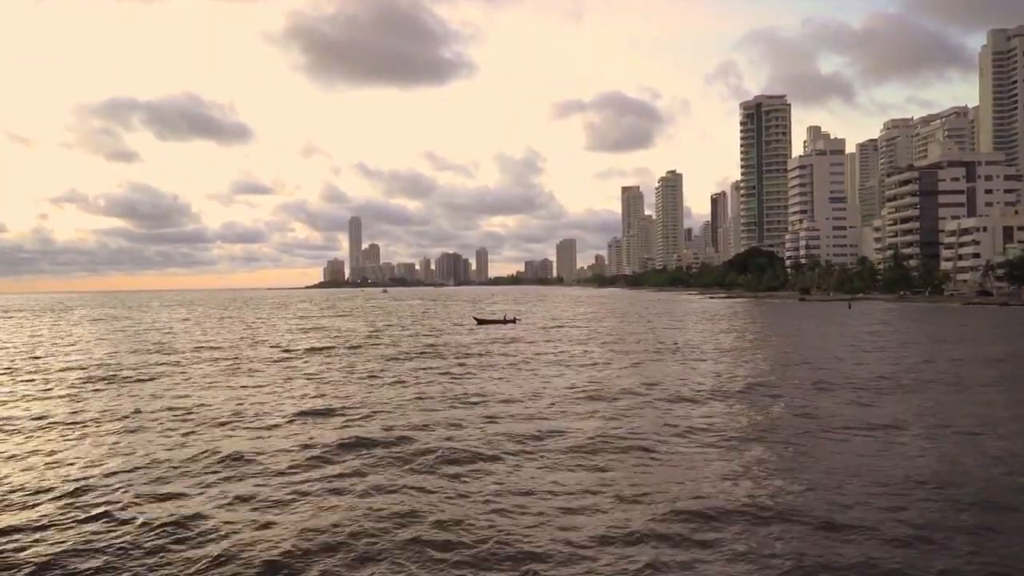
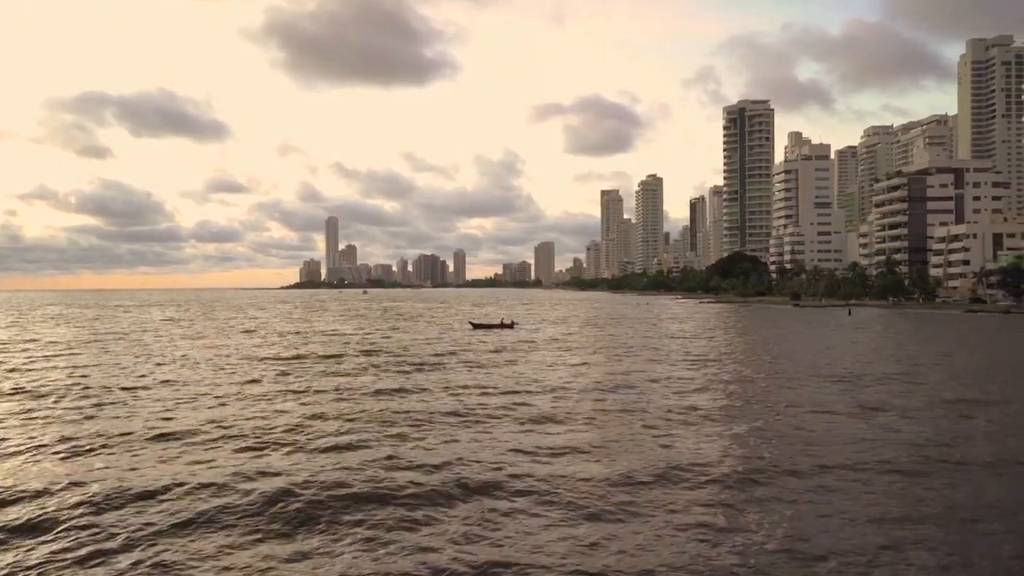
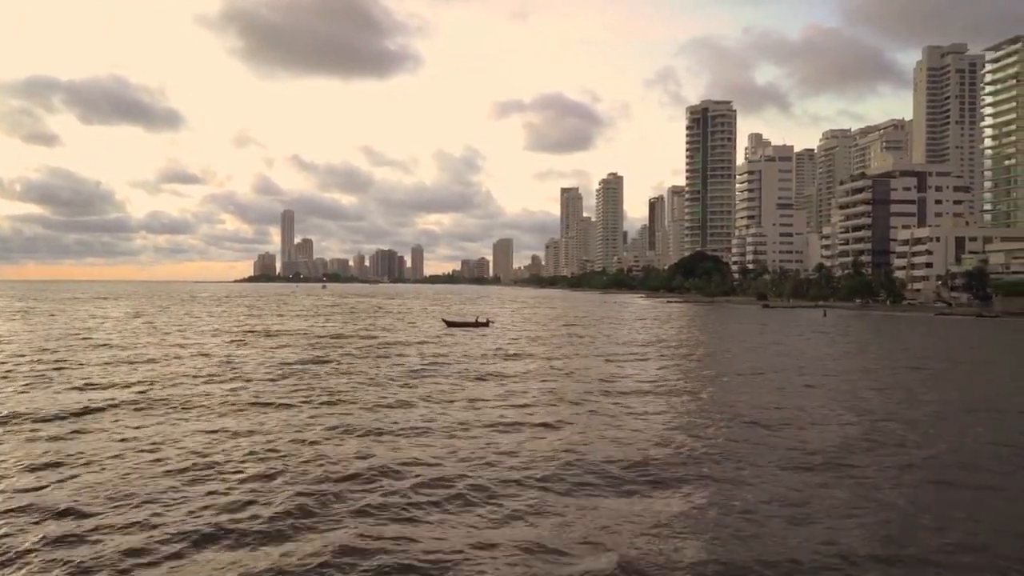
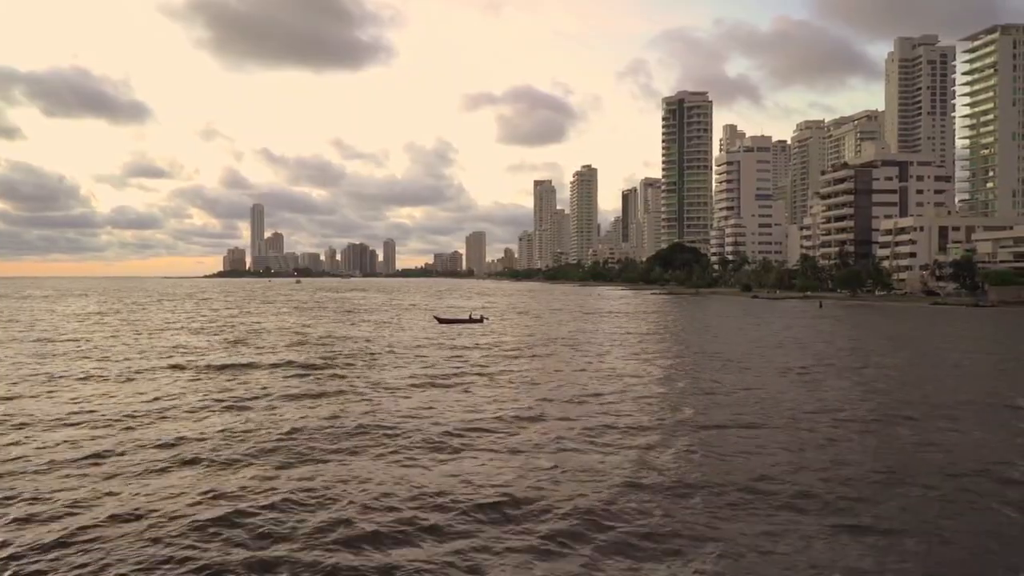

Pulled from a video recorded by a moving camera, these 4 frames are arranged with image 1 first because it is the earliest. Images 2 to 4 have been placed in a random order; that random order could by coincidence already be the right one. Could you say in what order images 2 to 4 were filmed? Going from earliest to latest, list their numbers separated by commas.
2, 3, 4
